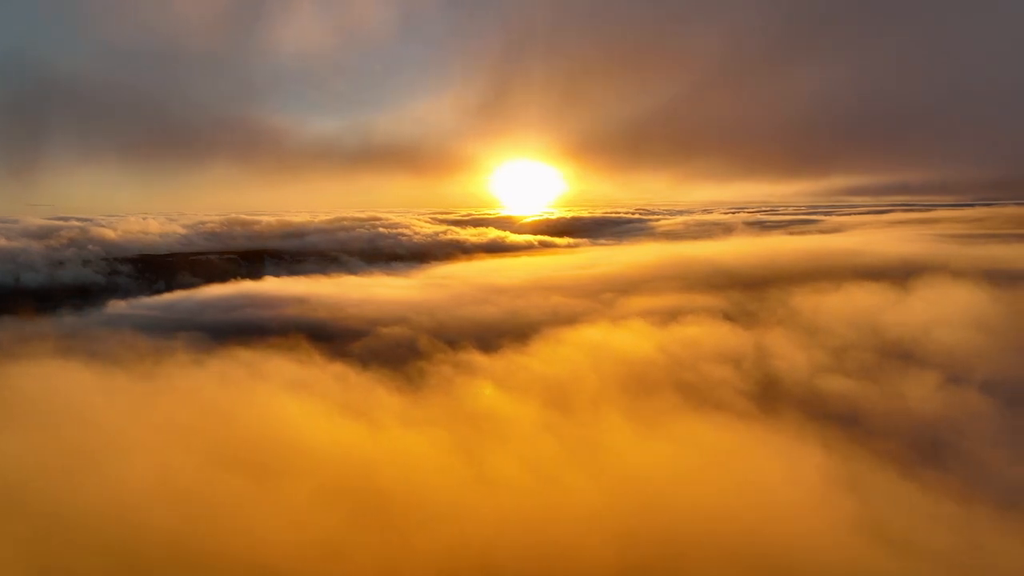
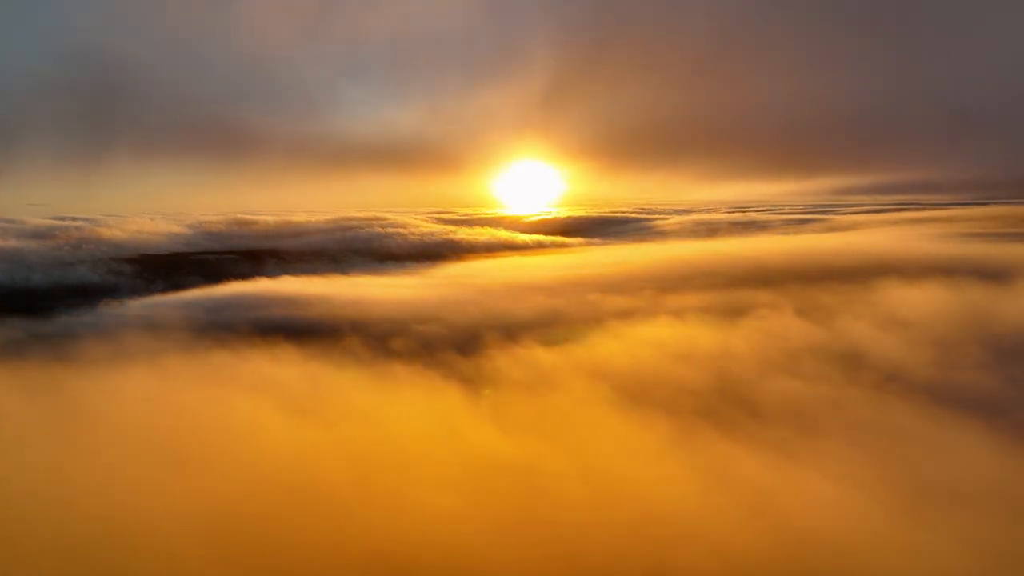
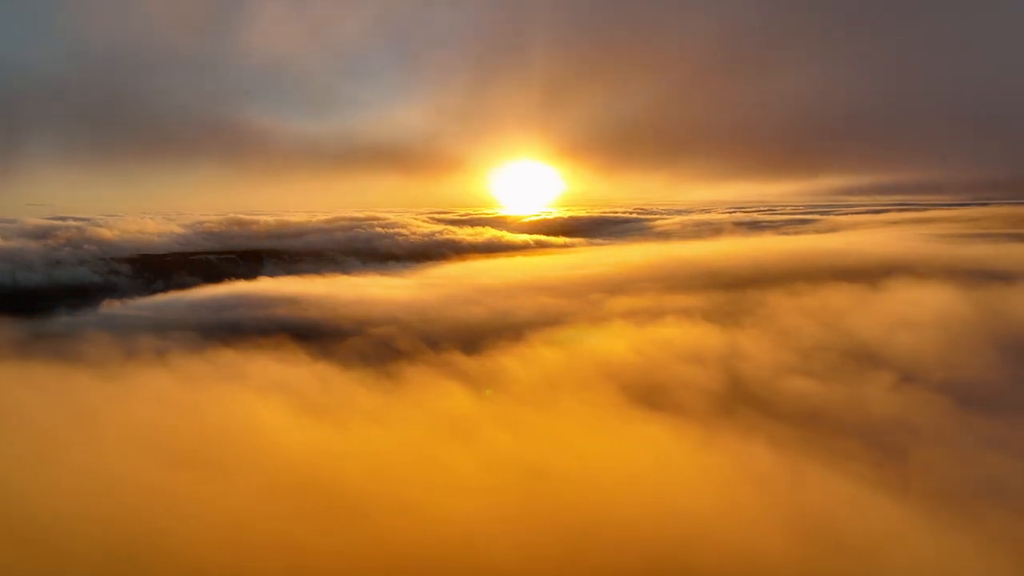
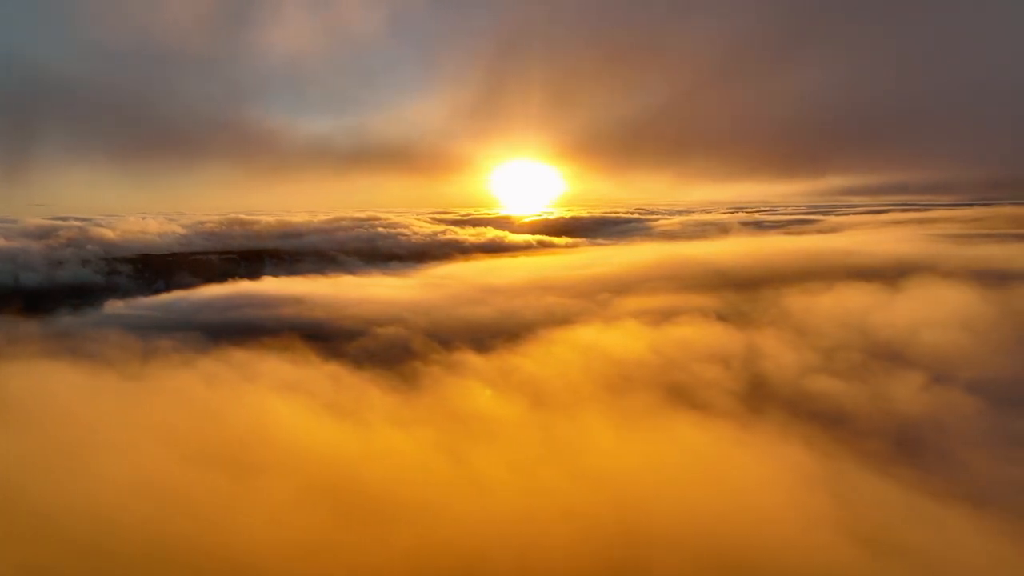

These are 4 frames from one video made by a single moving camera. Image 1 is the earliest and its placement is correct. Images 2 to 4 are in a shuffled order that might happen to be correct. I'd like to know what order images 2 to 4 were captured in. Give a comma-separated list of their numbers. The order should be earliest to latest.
3, 2, 4
